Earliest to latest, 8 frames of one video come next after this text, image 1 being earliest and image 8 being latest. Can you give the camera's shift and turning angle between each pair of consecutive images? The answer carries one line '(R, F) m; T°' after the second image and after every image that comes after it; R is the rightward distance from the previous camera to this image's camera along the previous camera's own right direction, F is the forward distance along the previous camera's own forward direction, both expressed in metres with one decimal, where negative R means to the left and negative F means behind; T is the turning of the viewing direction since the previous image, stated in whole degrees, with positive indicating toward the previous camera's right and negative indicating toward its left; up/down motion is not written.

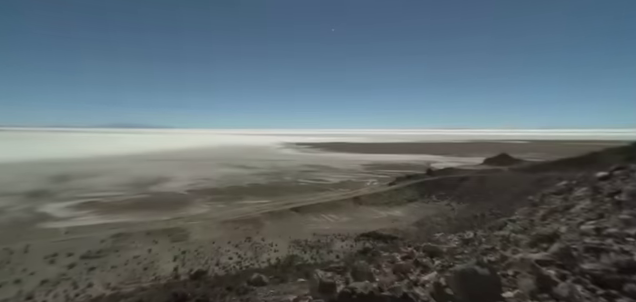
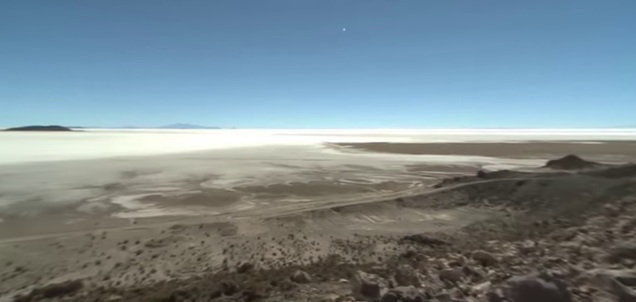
(-0.1, +0.1) m; -7°
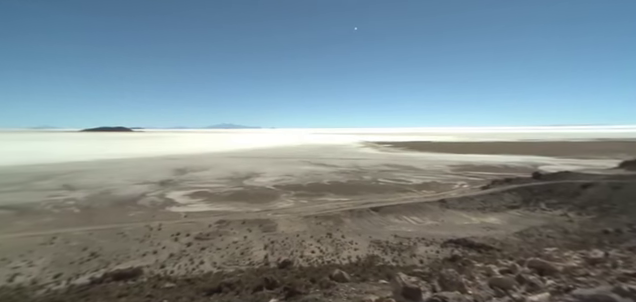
(-0.1, +0.1) m; -7°
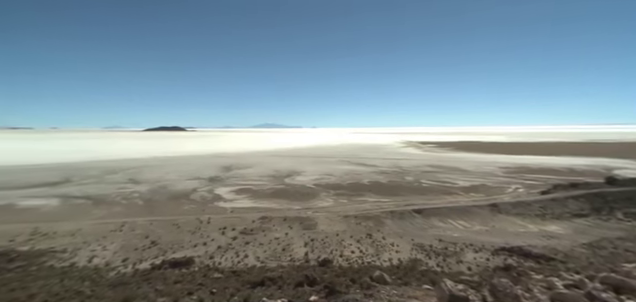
(-0.1, +0.1) m; -7°
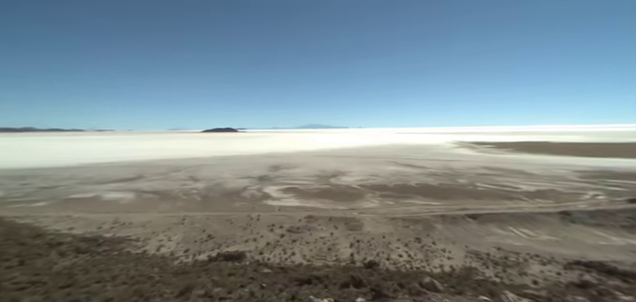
(-0.1, +0.2) m; -8°
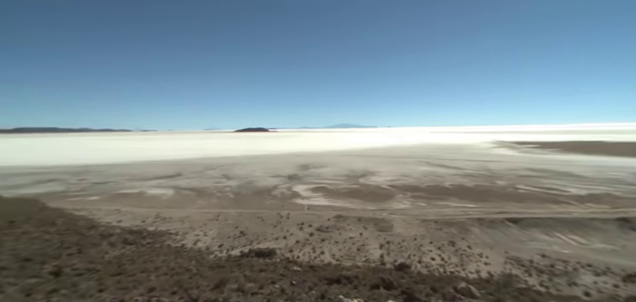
(-0.1, +0.2) m; -5°
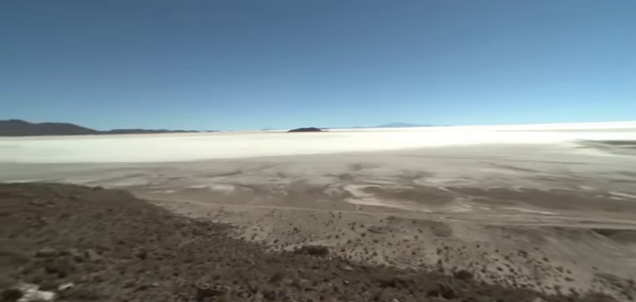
(-0.3, +0.5) m; -9°
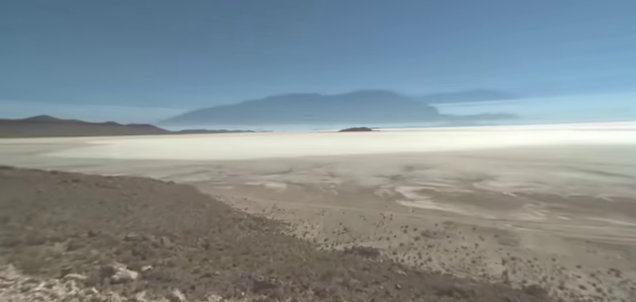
(-0.4, +0.6) m; -9°
